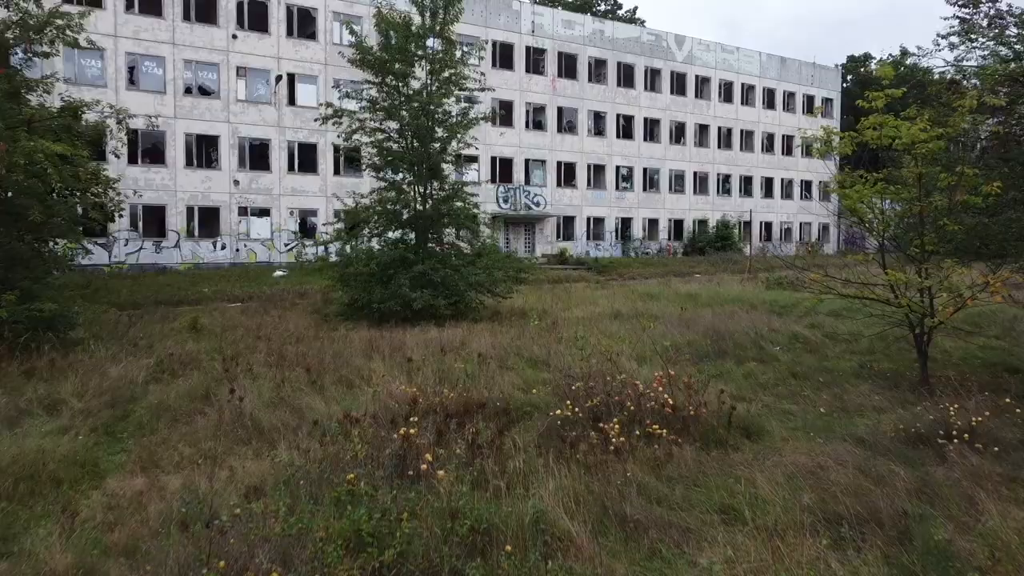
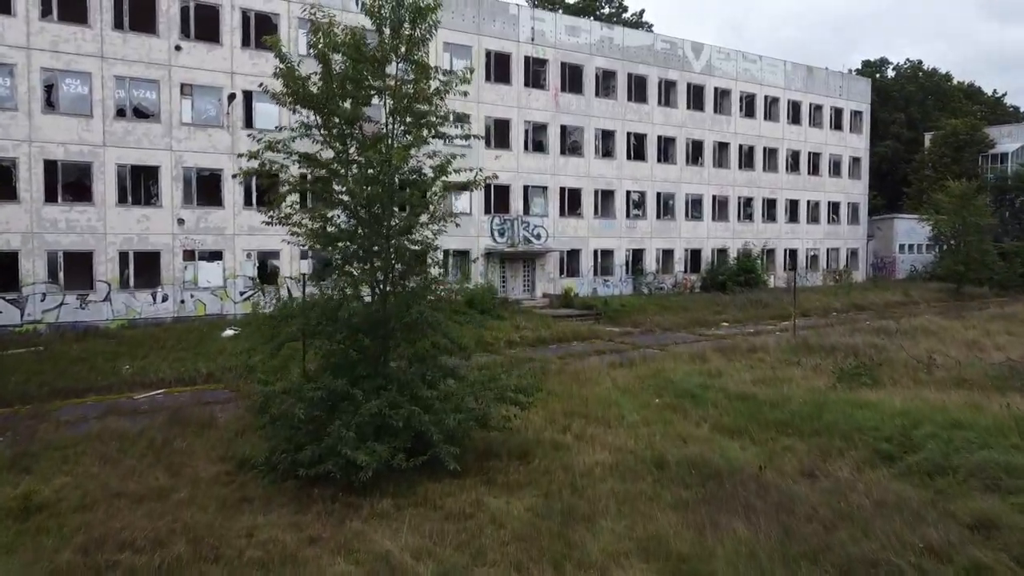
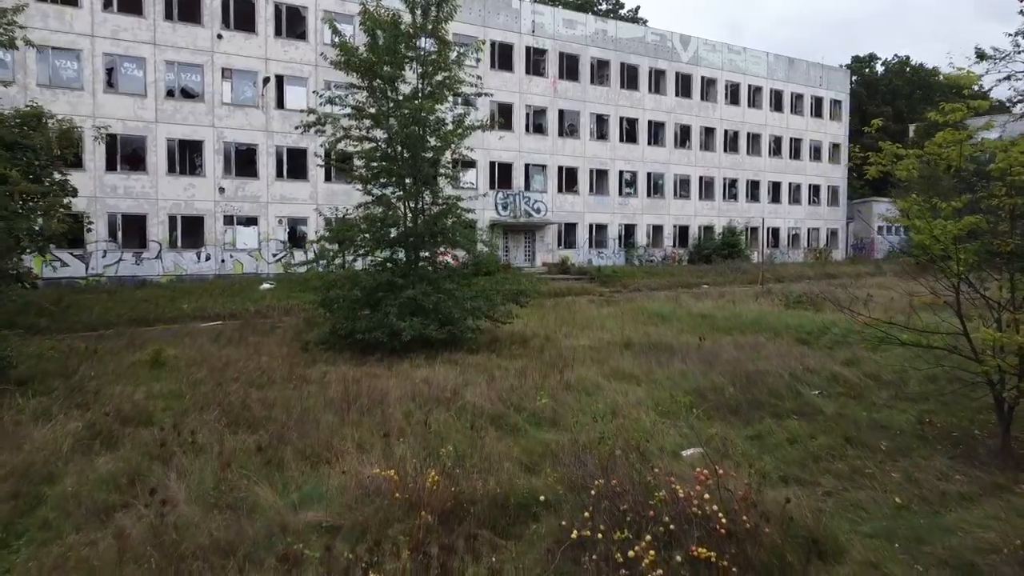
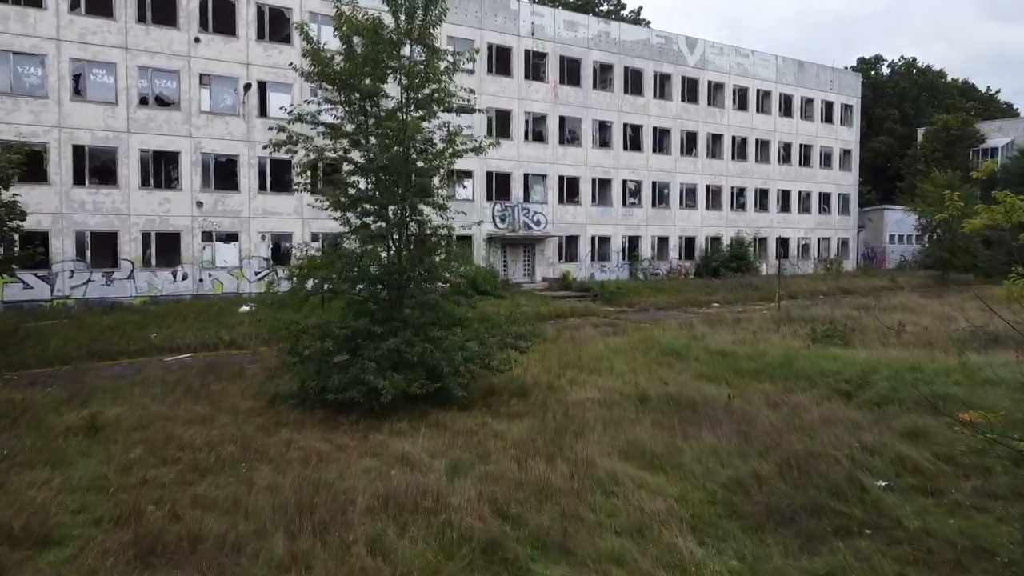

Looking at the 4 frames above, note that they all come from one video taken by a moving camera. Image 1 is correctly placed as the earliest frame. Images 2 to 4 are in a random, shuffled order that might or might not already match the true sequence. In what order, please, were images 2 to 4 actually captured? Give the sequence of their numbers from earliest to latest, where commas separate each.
3, 4, 2
